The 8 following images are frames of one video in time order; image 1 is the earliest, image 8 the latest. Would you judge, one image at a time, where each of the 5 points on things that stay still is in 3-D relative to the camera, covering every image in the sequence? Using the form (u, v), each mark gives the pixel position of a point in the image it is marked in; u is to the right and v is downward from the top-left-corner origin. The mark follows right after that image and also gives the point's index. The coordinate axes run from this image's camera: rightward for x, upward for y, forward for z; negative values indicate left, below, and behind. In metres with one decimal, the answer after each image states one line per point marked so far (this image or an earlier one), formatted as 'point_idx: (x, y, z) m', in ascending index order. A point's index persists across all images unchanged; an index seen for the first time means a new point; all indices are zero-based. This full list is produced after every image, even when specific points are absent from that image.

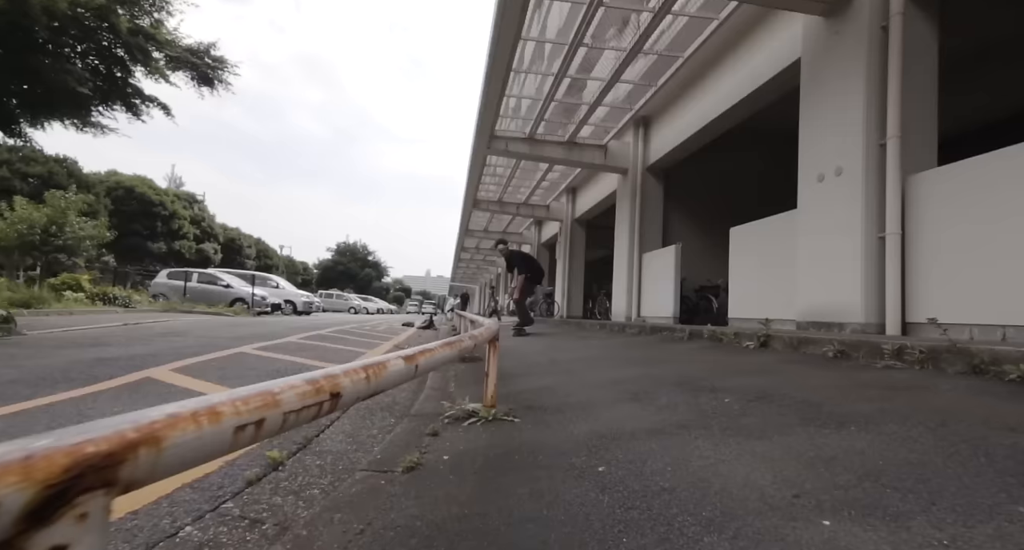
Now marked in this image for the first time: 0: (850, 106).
0: (+3.9, +1.9, +5.2) m
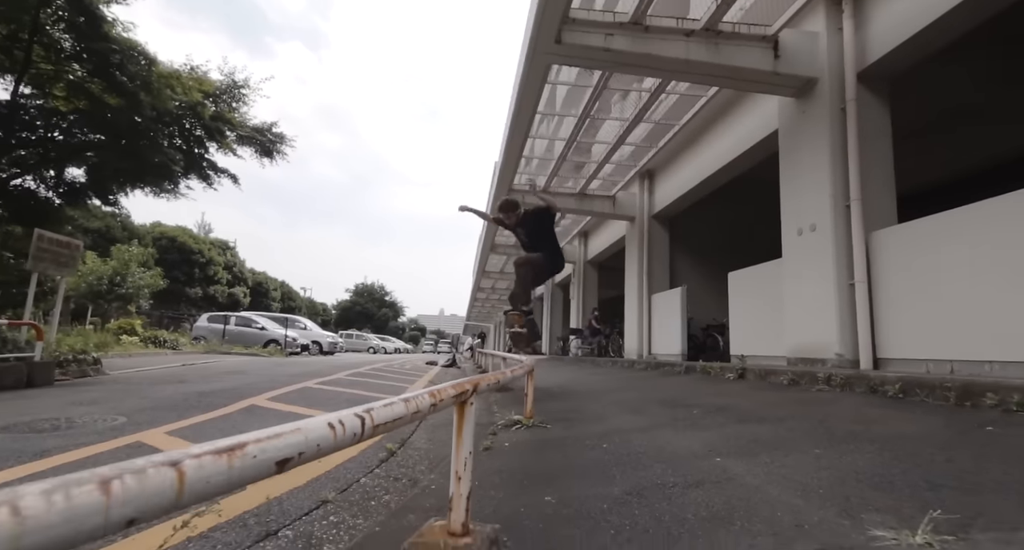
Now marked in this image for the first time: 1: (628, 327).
0: (+4.1, +1.4, +6.2) m
1: (+3.0, -1.3, +11.9) m
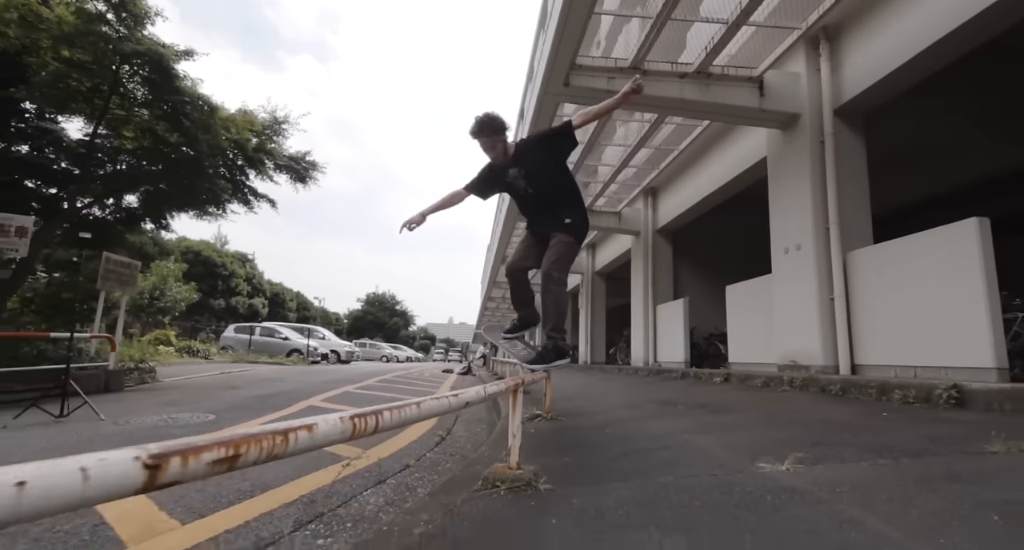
0: (+4.4, +1.1, +6.9) m
1: (+3.3, -1.7, +12.6) m
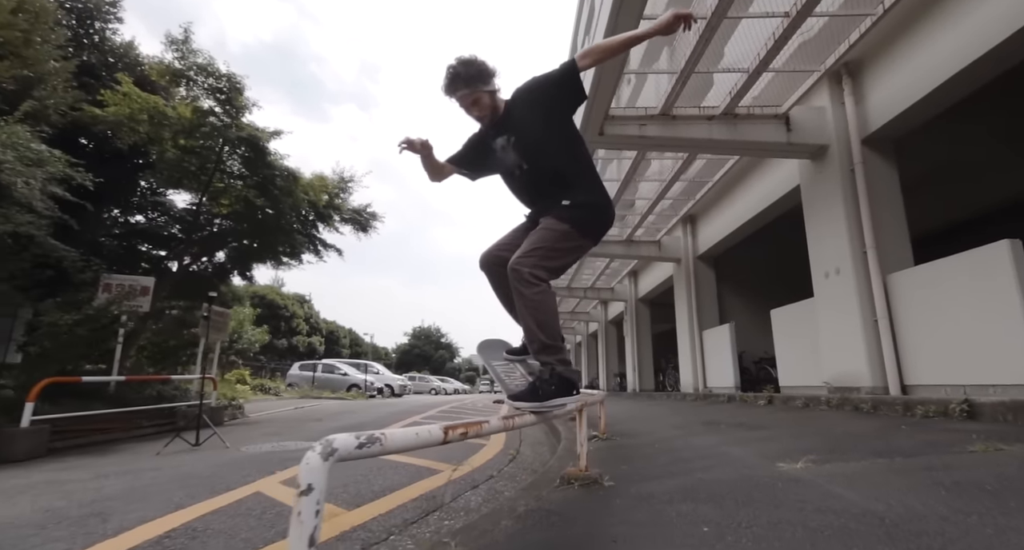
0: (+5.1, +0.8, +7.2) m
1: (+4.7, -2.4, +12.7) m
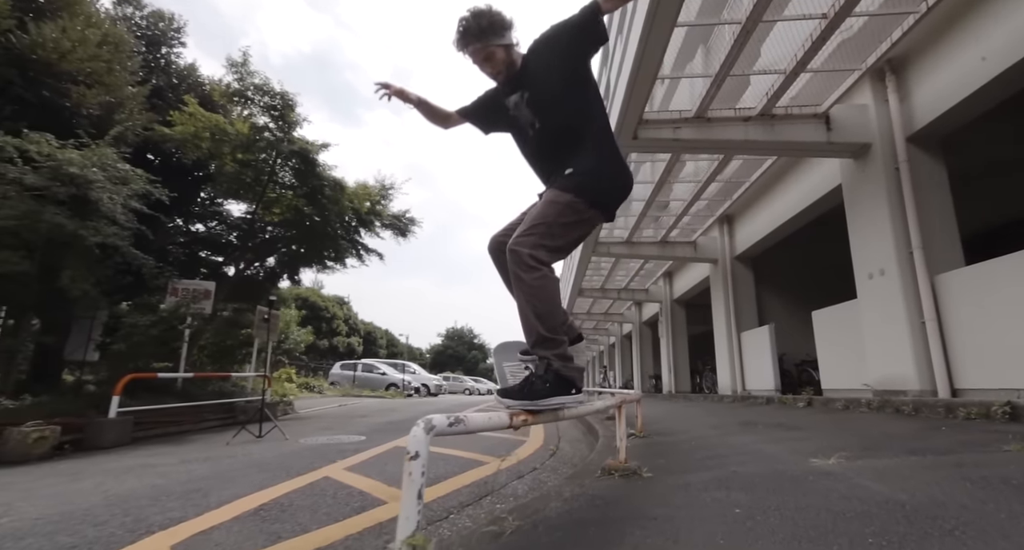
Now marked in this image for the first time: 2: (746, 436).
0: (+5.6, +0.8, +7.0) m
1: (+5.7, -2.4, +12.6) m
2: (+1.8, -1.3, +3.6) m
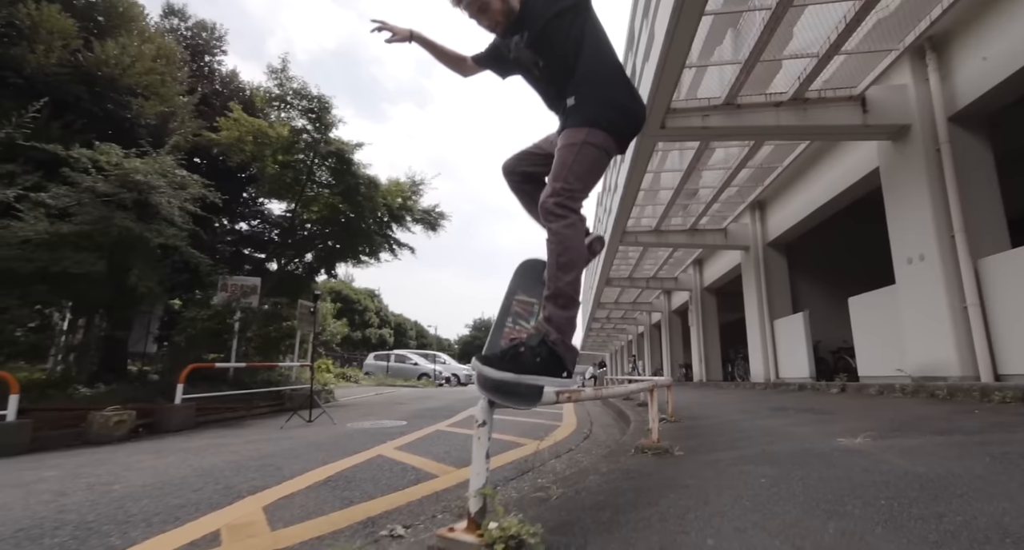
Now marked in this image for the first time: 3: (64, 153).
0: (+6.1, +1.0, +6.8) m
1: (+6.5, -2.1, +12.5) m
2: (+2.1, -1.2, +3.7) m
3: (-5.2, +1.4, +5.4) m
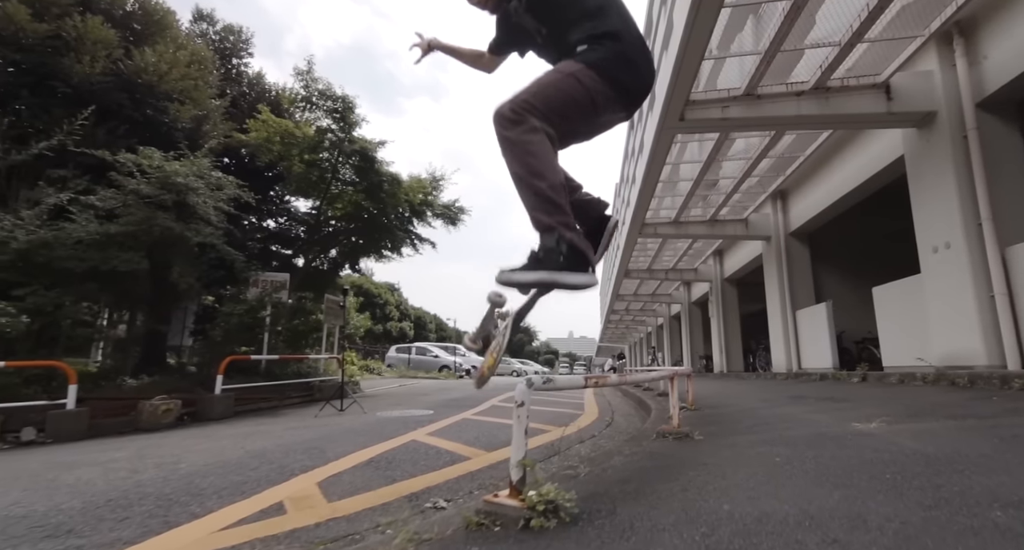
0: (+6.4, +1.2, +6.8) m
1: (+7.0, -1.8, +12.4) m
2: (+2.4, -1.1, +3.8) m
3: (-5.0, +1.4, +5.7) m
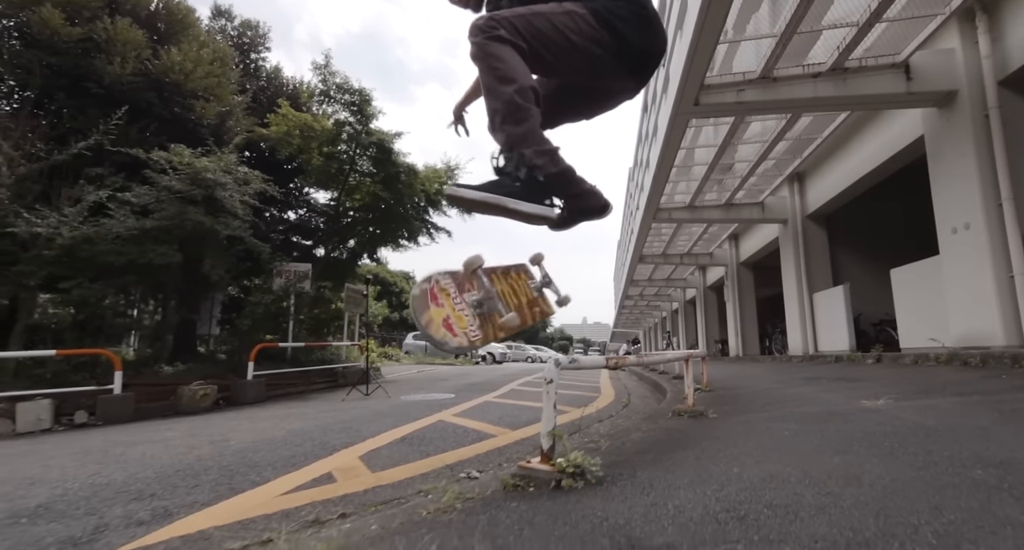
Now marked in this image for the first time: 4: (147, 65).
0: (+6.6, +1.4, +6.7) m
1: (+7.5, -1.4, +12.4) m
2: (+2.5, -1.0, +3.9) m
3: (-4.8, +1.5, +5.9) m
4: (-5.1, +2.9, +6.4) m
